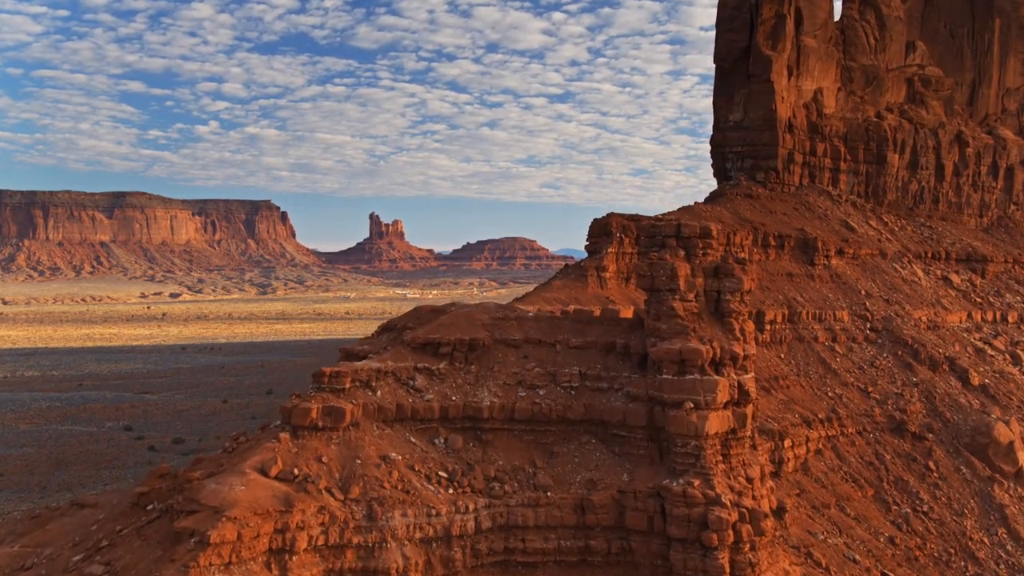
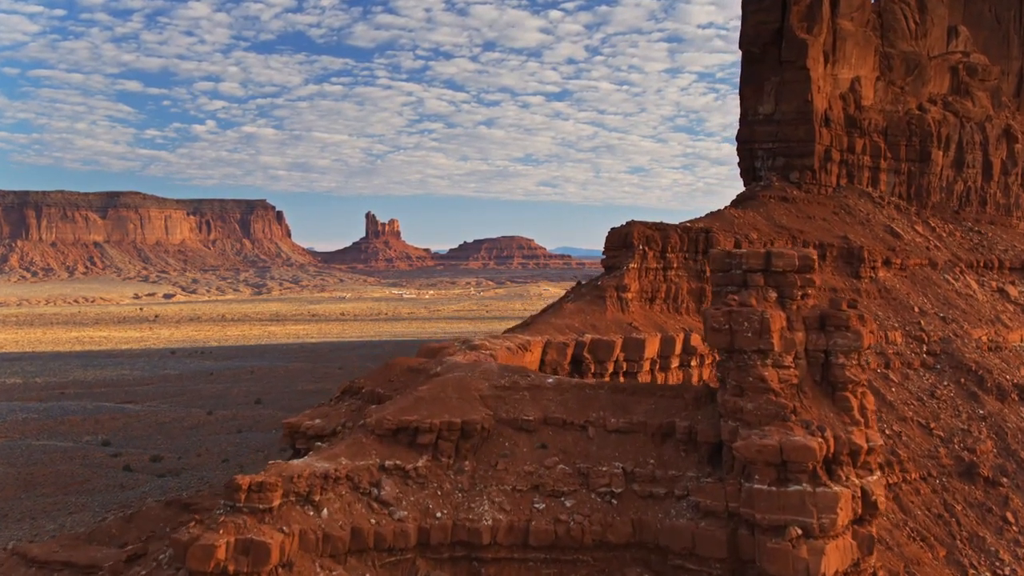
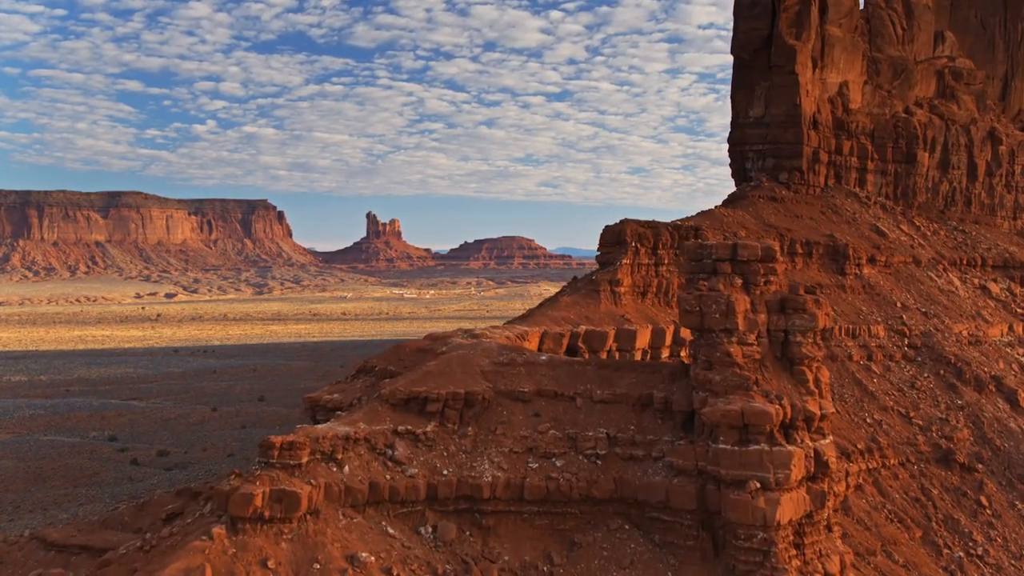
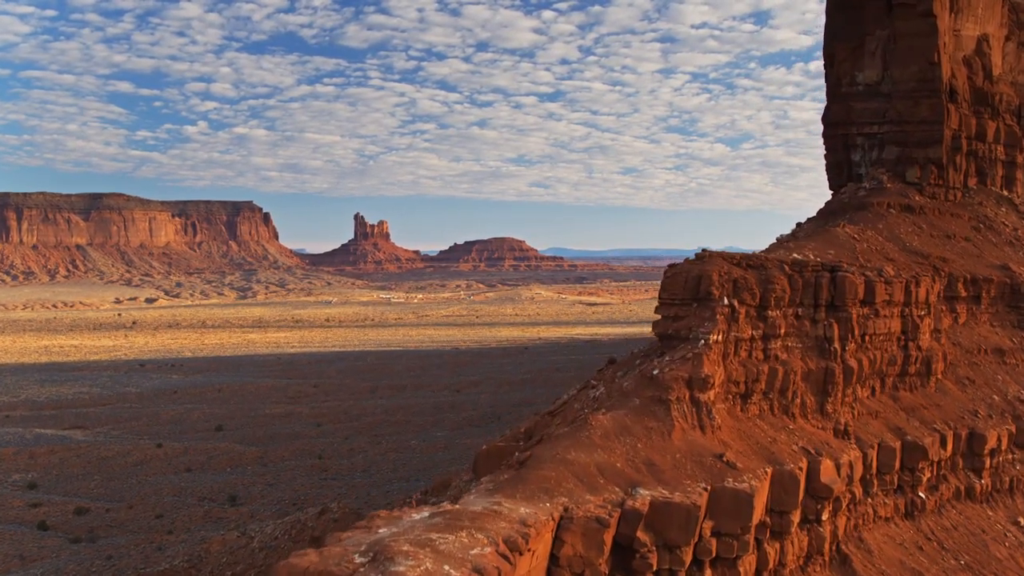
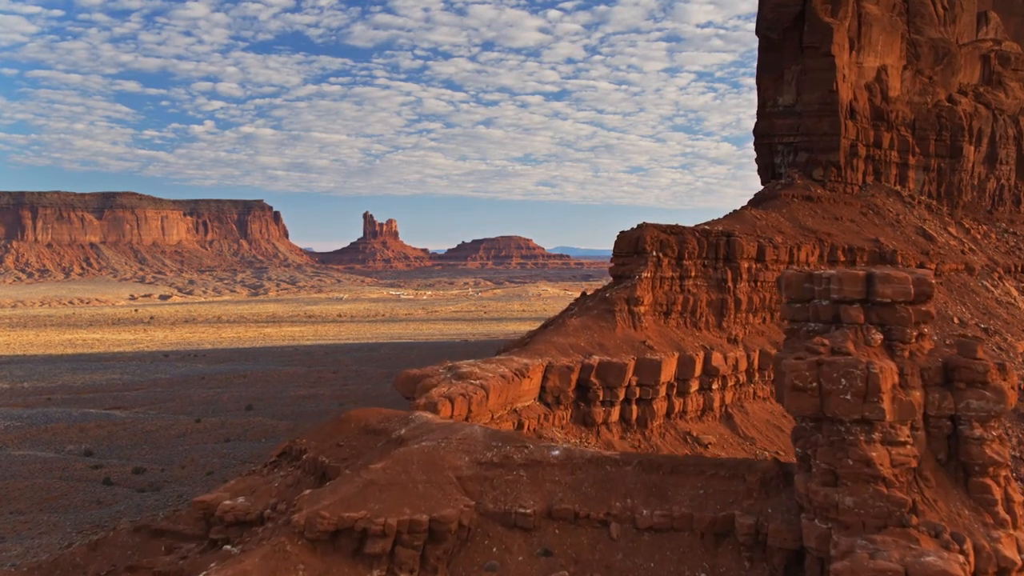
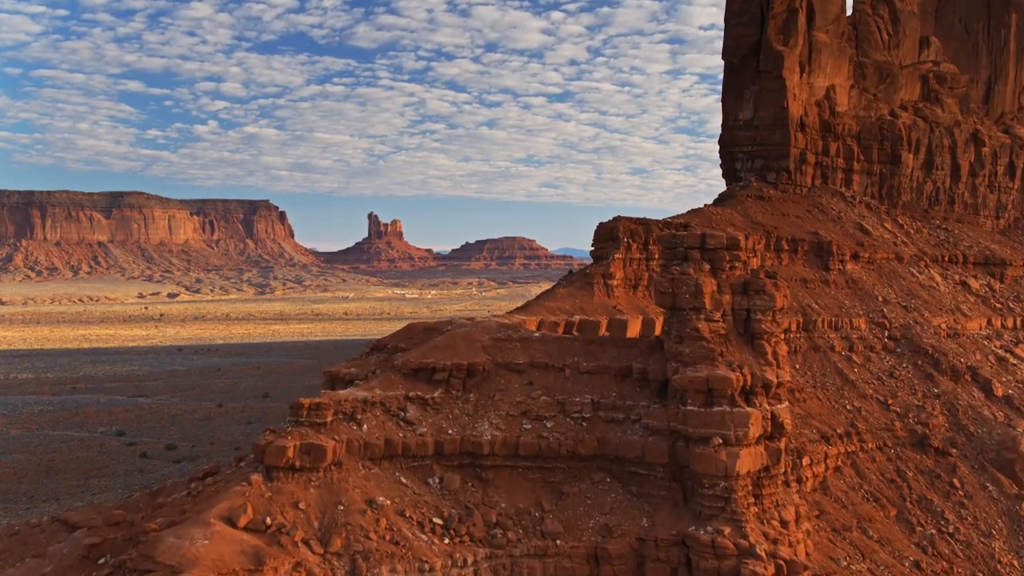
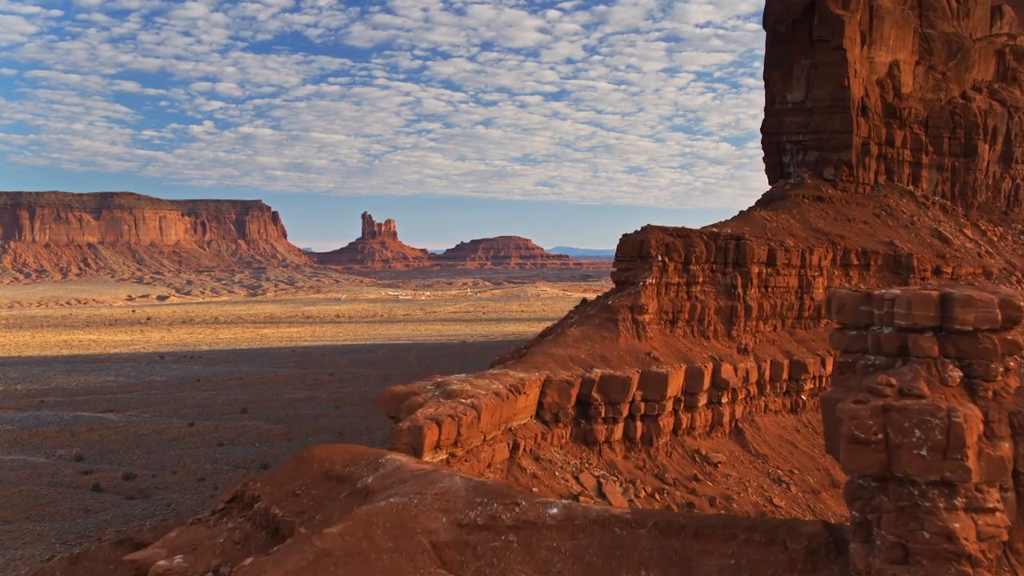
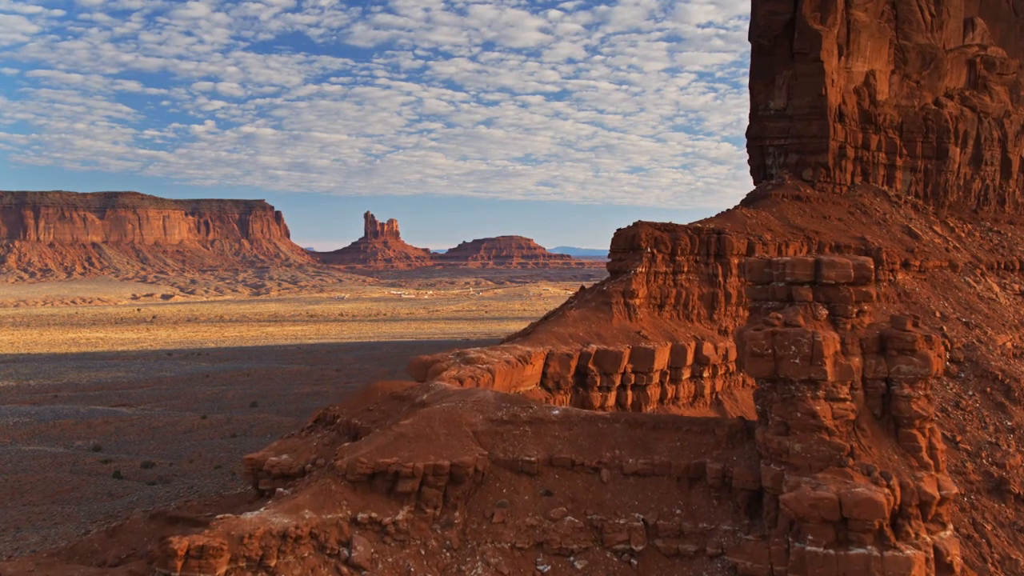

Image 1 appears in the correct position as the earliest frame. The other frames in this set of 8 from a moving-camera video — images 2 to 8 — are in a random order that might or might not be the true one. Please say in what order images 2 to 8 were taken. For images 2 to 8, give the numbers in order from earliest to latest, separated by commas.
6, 3, 2, 8, 5, 7, 4
